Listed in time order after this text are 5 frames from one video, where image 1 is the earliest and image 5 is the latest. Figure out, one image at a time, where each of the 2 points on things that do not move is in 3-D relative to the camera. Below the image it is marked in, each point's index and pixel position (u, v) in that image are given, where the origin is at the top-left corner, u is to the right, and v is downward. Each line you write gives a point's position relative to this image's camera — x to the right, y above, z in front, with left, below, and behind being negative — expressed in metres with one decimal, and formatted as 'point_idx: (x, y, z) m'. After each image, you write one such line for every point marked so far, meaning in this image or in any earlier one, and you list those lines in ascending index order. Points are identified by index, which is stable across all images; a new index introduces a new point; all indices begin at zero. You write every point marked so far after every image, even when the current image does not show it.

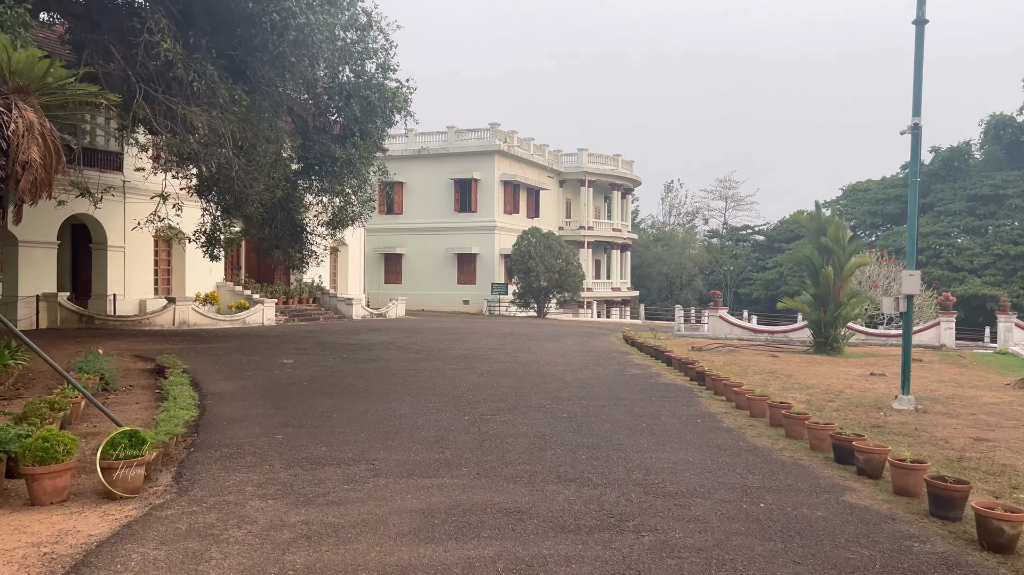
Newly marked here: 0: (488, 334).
0: (-0.6, -1.1, +18.9) m
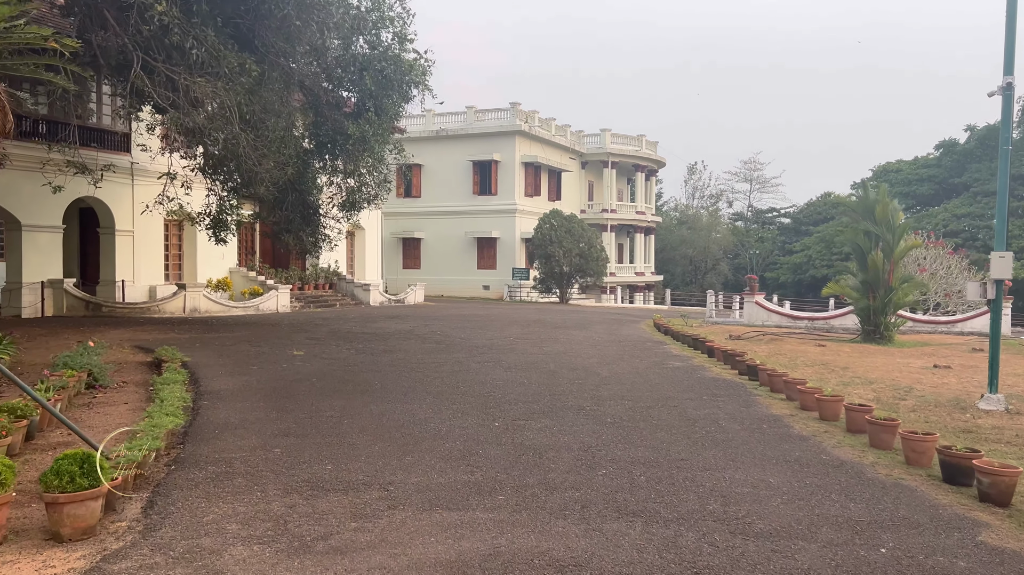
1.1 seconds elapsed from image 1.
0: (0.0, -0.8, +17.9) m
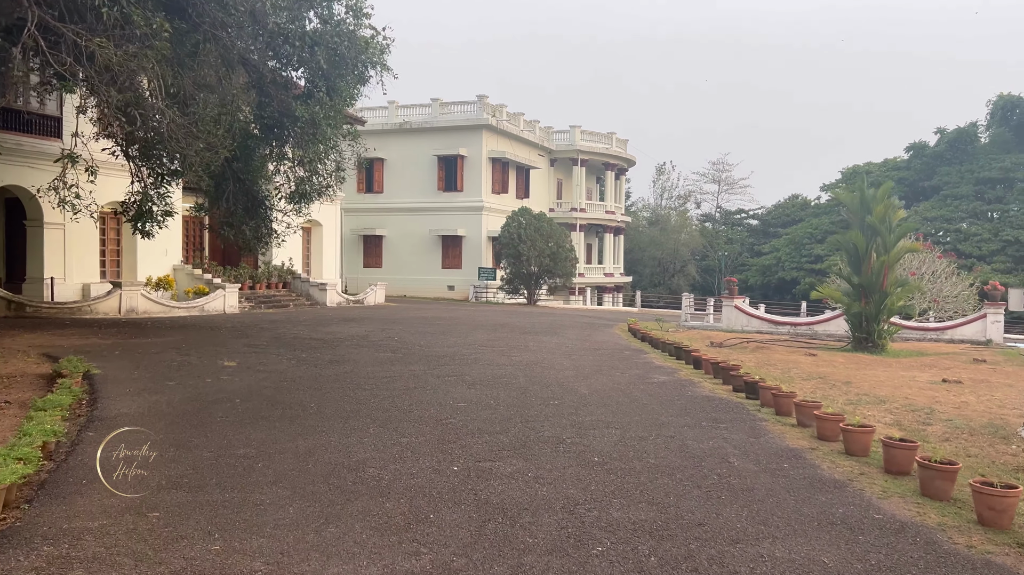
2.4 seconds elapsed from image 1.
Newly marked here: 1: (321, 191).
0: (-0.7, -0.8, +16.6) m
1: (-3.6, +1.8, +14.9) m
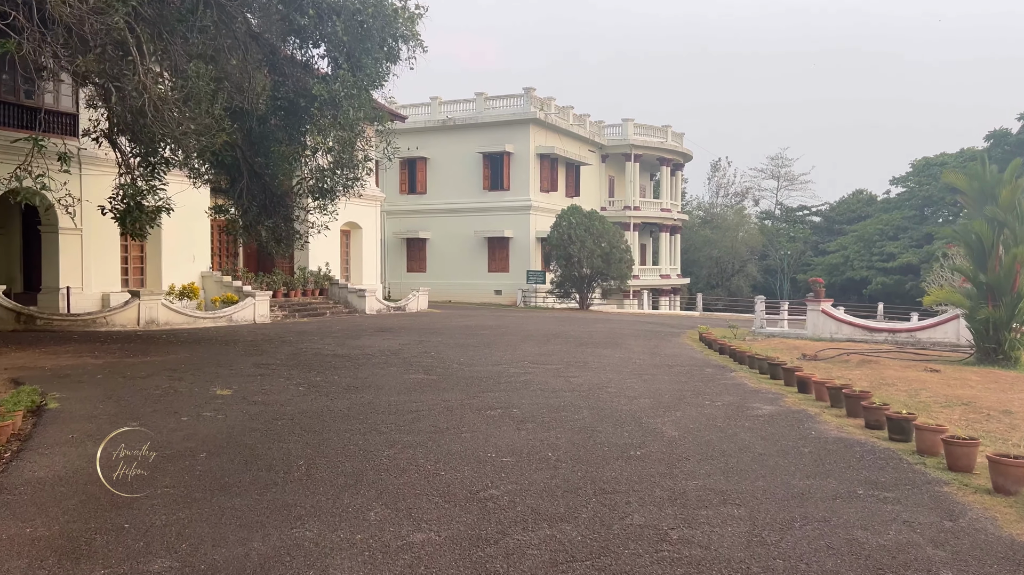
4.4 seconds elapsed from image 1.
0: (+0.2, -0.9, +14.6) m
1: (-2.7, +1.7, +13.1) m
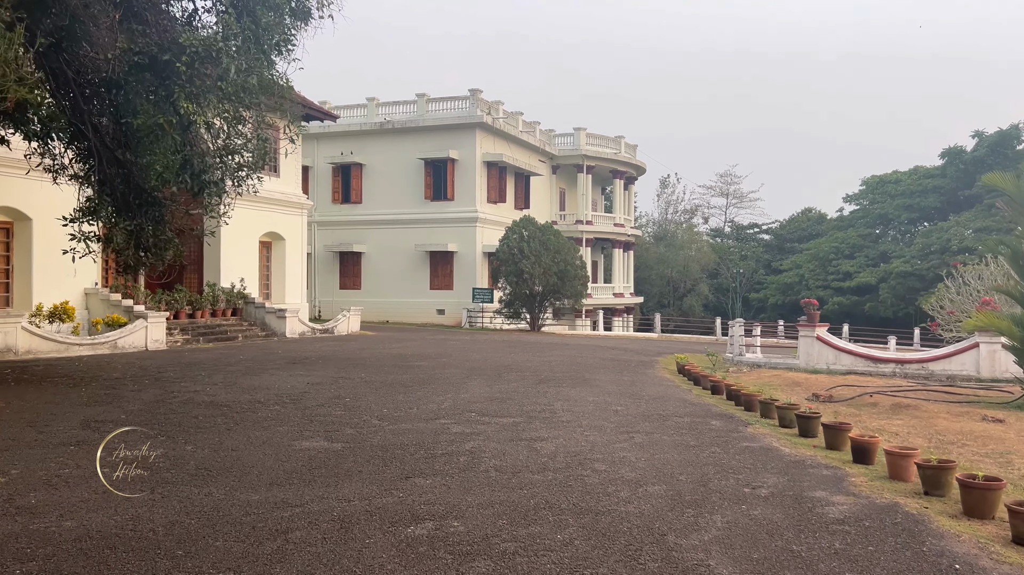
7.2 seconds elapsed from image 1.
0: (-0.6, -1.2, +11.8) m
1: (-3.4, +1.4, +10.2) m
